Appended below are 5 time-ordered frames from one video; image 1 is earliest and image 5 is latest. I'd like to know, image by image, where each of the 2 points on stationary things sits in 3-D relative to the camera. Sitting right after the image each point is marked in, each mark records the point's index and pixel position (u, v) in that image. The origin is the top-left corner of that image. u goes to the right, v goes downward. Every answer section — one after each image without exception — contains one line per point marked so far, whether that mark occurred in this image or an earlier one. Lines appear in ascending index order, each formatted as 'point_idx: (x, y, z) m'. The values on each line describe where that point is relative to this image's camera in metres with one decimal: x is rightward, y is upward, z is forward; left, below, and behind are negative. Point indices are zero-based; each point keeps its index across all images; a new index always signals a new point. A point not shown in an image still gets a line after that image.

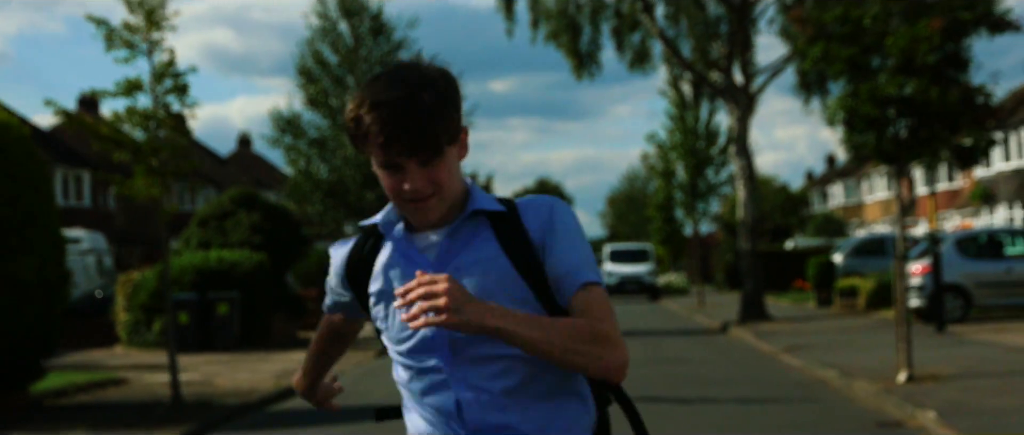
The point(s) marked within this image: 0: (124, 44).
0: (-3.8, +1.7, +14.6) m
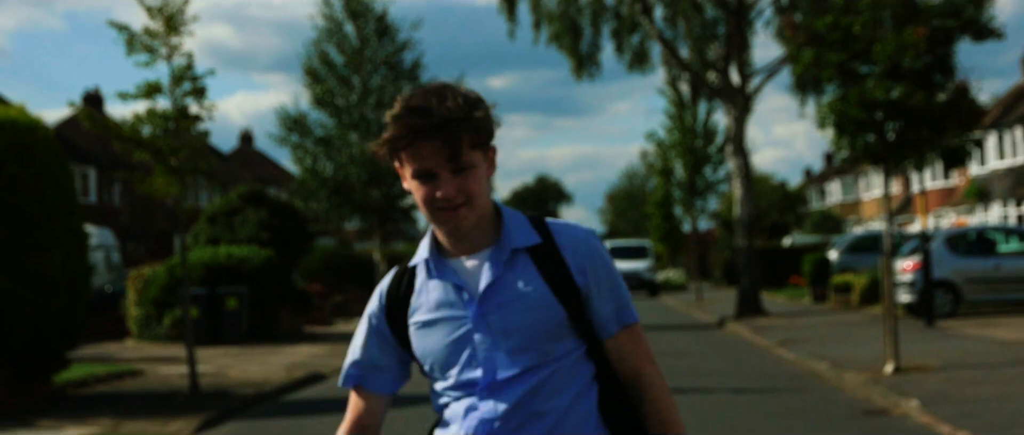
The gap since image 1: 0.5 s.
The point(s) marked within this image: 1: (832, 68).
0: (-3.8, +1.7, +15.2) m
1: (+3.1, +1.4, +14.2) m
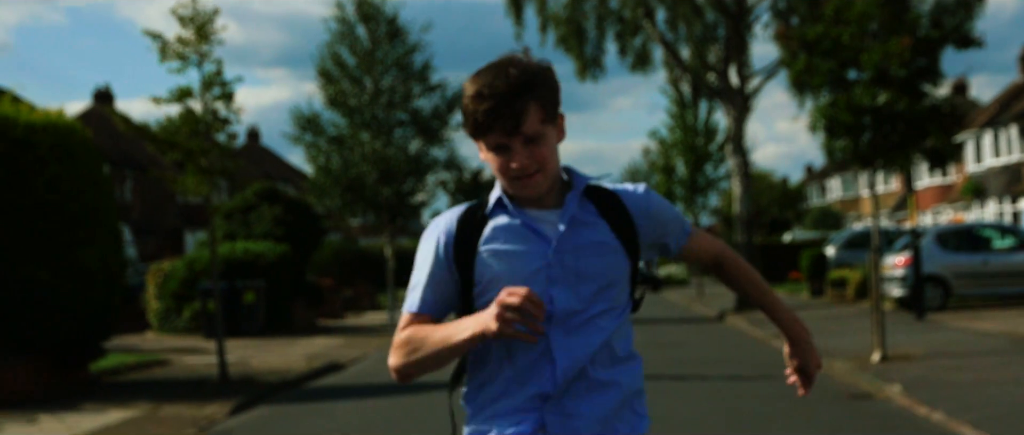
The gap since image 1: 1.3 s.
0: (-3.7, +1.8, +16.1) m
1: (+3.2, +1.5, +15.1) m
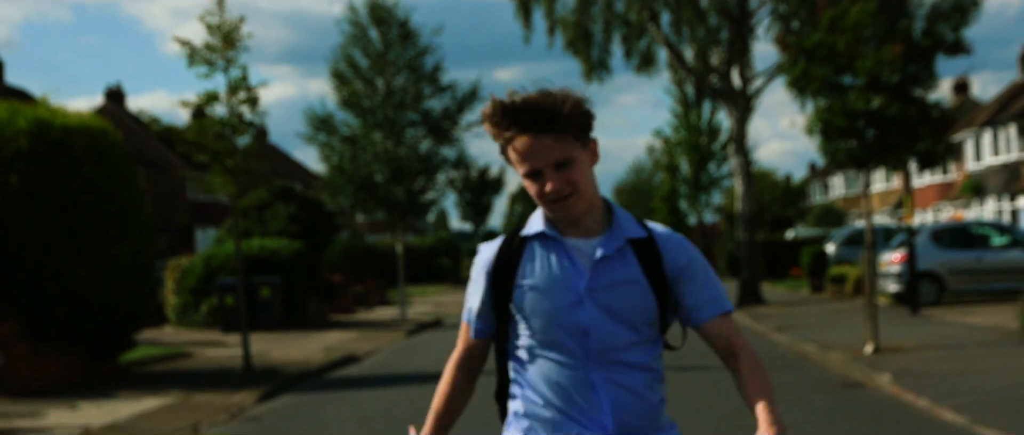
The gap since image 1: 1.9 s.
0: (-3.5, +1.8, +16.9) m
1: (+3.3, +1.5, +15.9) m
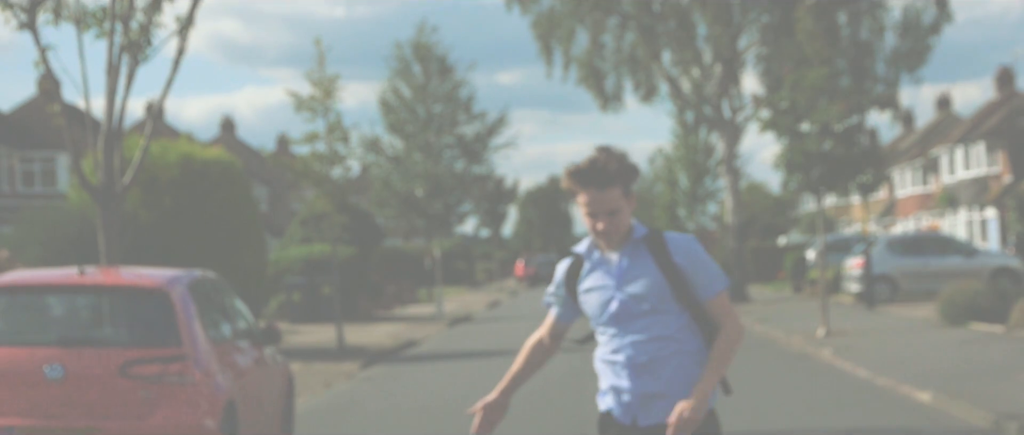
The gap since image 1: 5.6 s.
0: (-3.0, +1.6, +21.8) m
1: (+3.8, +1.3, +20.7) m
